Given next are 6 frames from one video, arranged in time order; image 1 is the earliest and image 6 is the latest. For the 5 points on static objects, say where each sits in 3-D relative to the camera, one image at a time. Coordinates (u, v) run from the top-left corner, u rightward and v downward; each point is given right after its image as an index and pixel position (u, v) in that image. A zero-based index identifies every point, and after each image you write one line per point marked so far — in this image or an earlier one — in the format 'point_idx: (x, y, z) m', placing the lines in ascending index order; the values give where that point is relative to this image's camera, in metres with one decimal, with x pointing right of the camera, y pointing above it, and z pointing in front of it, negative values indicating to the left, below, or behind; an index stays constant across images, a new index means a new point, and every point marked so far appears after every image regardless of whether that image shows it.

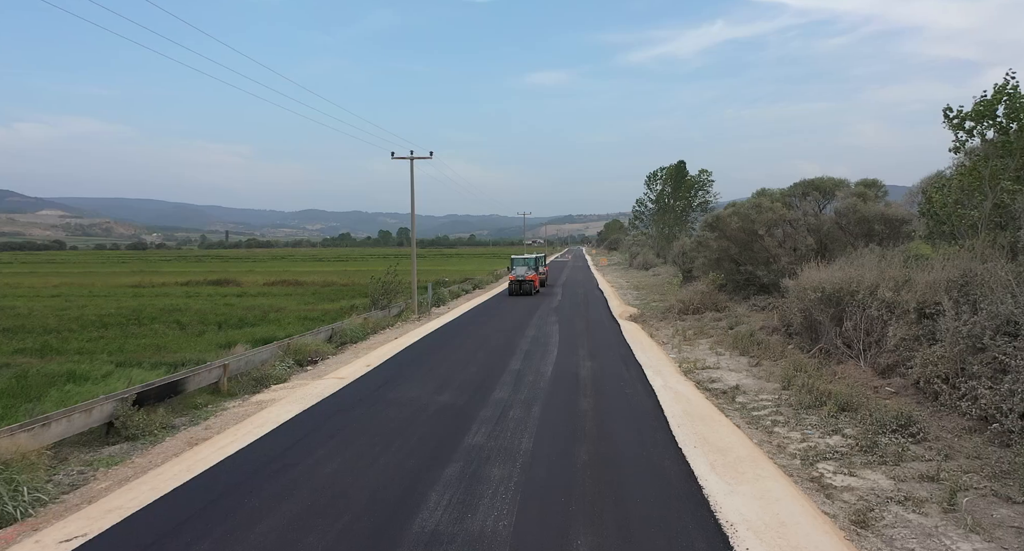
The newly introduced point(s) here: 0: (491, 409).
0: (-0.3, -1.9, +9.9) m
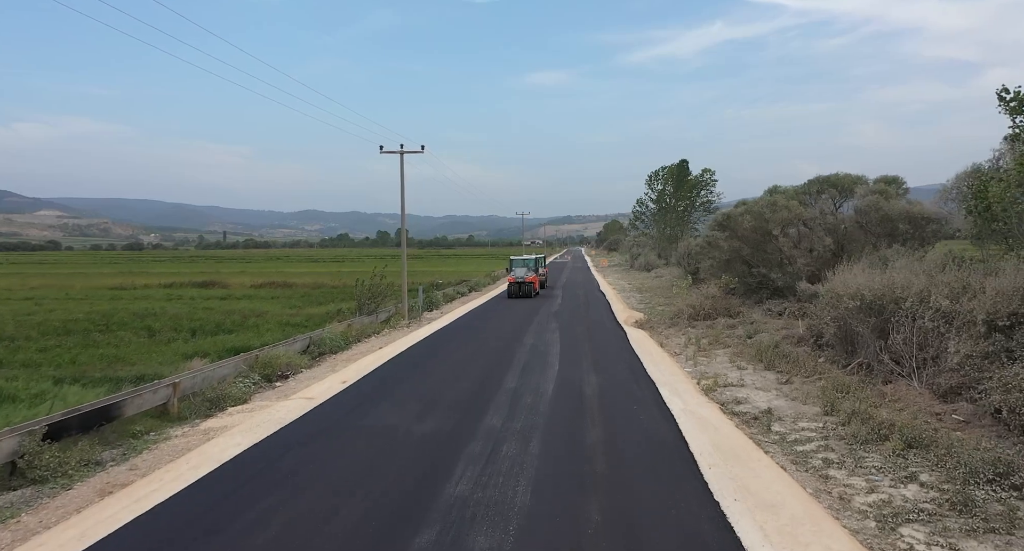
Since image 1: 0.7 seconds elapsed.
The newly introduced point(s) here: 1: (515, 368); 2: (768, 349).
0: (-0.4, -2.0, +8.3) m
1: (+0.1, -1.8, +13.5) m
2: (+5.0, -1.5, +13.7) m
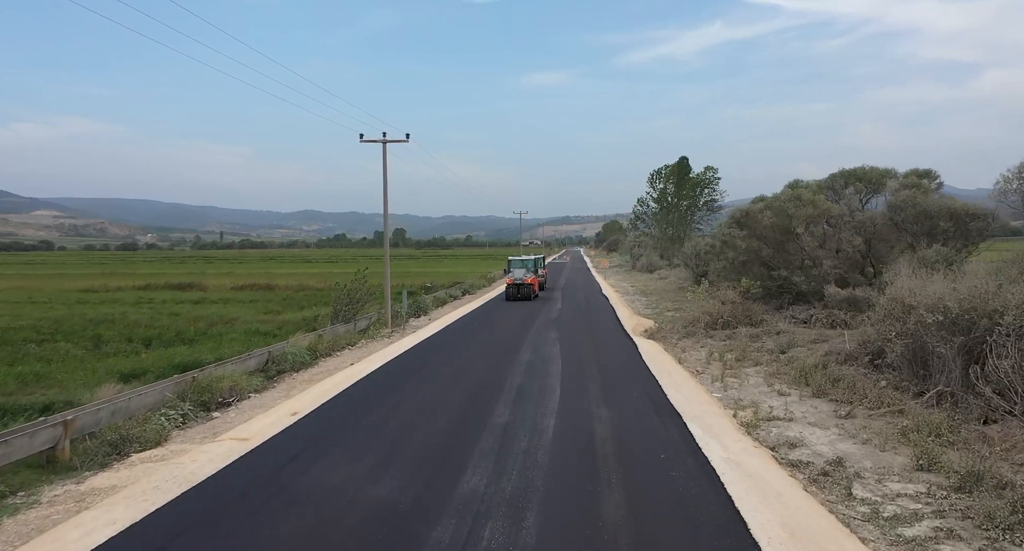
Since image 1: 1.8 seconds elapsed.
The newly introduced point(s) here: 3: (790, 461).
0: (-0.5, -2.0, +5.9) m
1: (-0.1, -1.9, +11.1) m
2: (+4.8, -1.5, +11.3) m
3: (+3.0, -2.0, +7.6) m
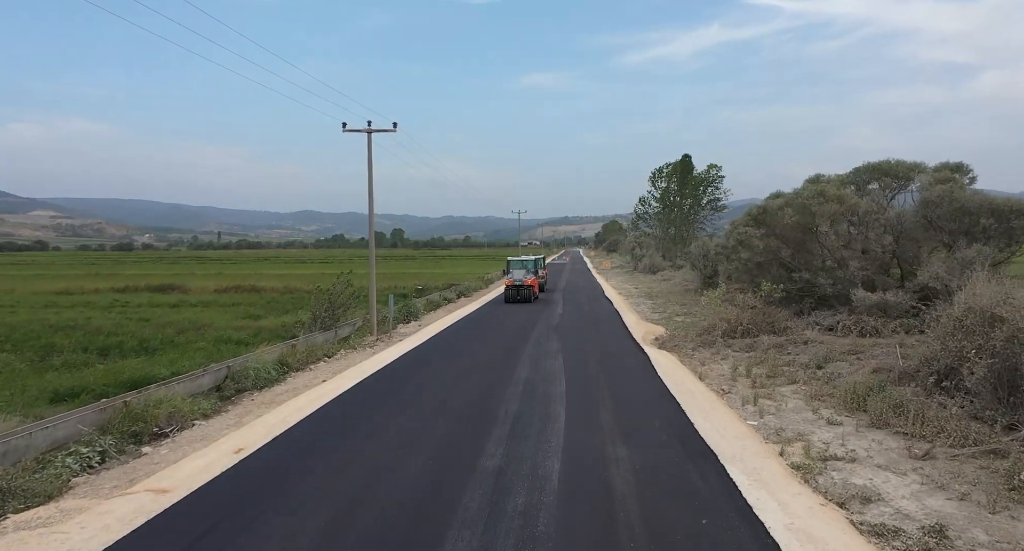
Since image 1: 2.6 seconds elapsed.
0: (-0.5, -2.1, +4.1) m
1: (-0.1, -1.9, +9.3) m
2: (+4.8, -1.6, +9.5) m
3: (+2.9, -2.0, +5.7) m
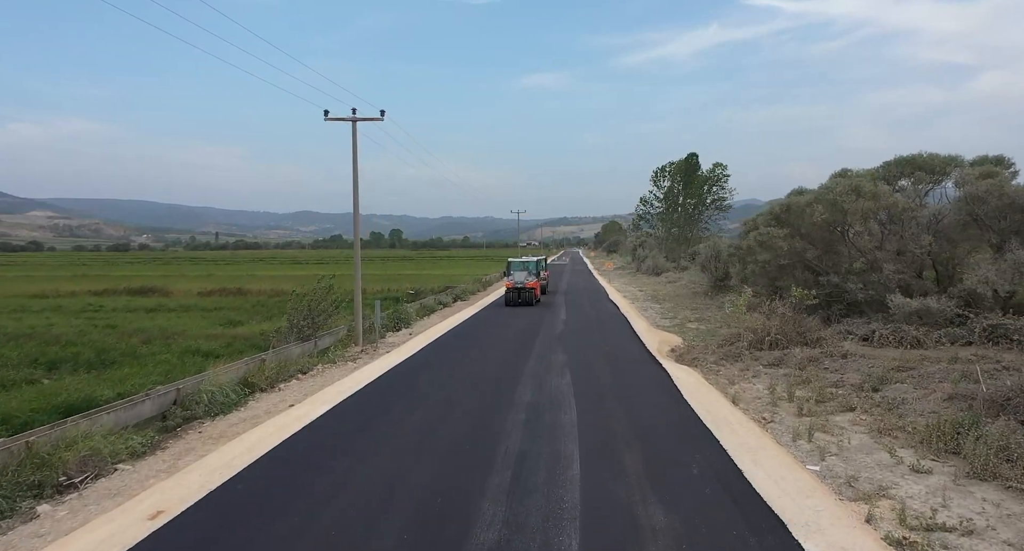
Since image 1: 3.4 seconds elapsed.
0: (-0.5, -2.2, +2.2) m
1: (-0.1, -2.0, +7.4) m
2: (+4.8, -1.7, +7.6) m
3: (+2.9, -2.1, +3.9) m
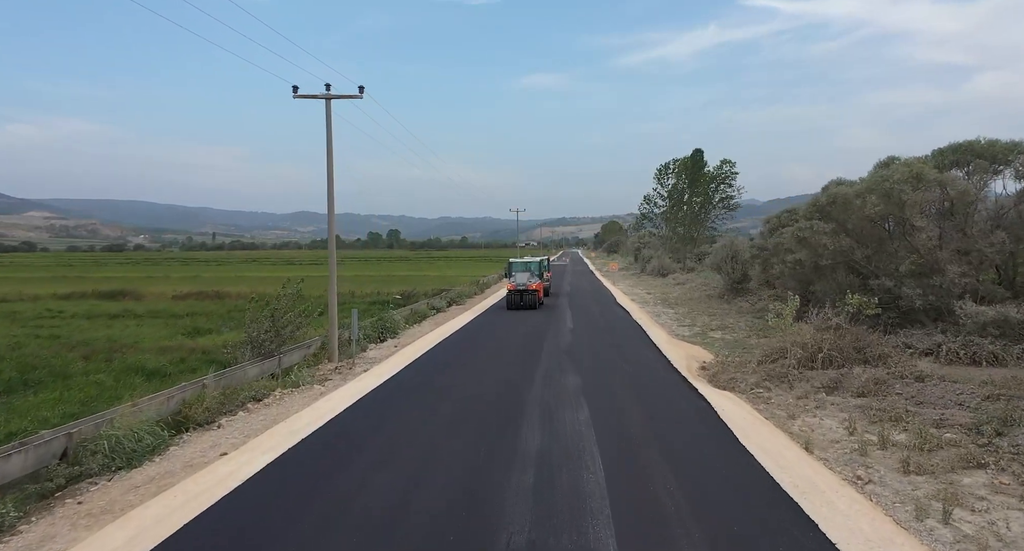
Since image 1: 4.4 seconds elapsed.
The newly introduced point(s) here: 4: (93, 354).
0: (-0.5, -2.2, -0.4) m
1: (-0.1, -2.1, +4.8) m
2: (+4.8, -1.8, +5.0) m
3: (+3.0, -2.2, +1.3) m
4: (-9.6, -1.8, +16.4) m
